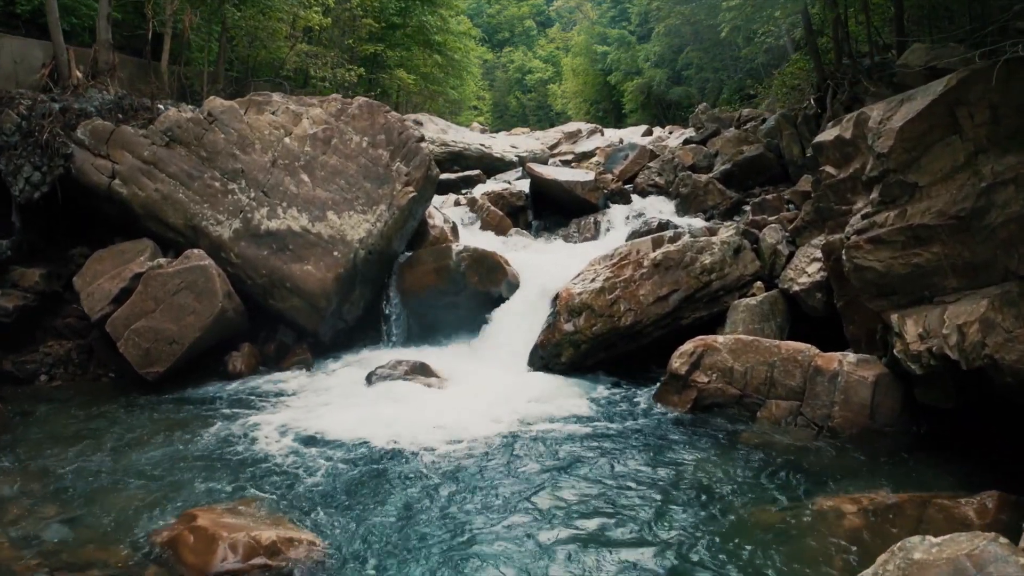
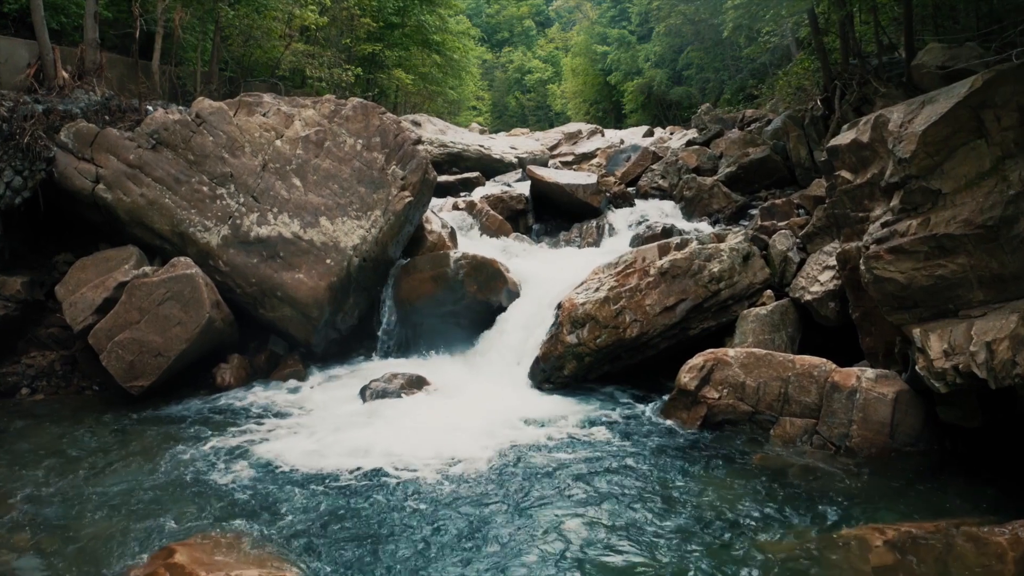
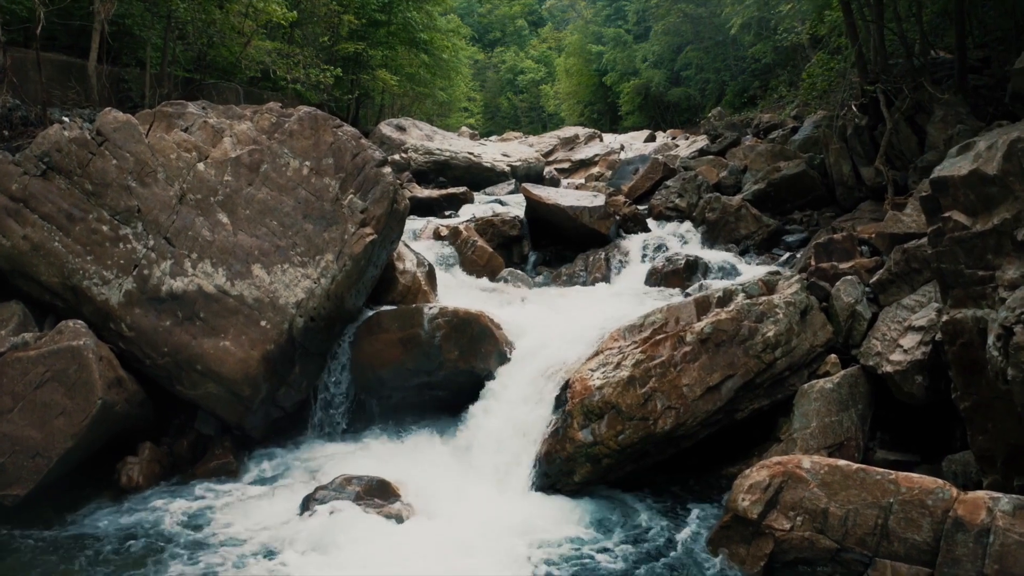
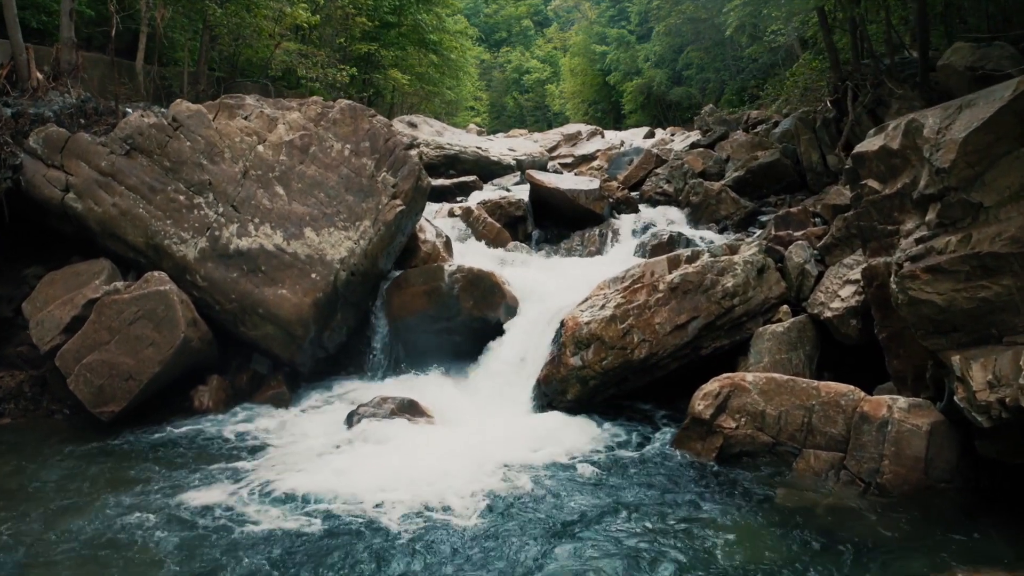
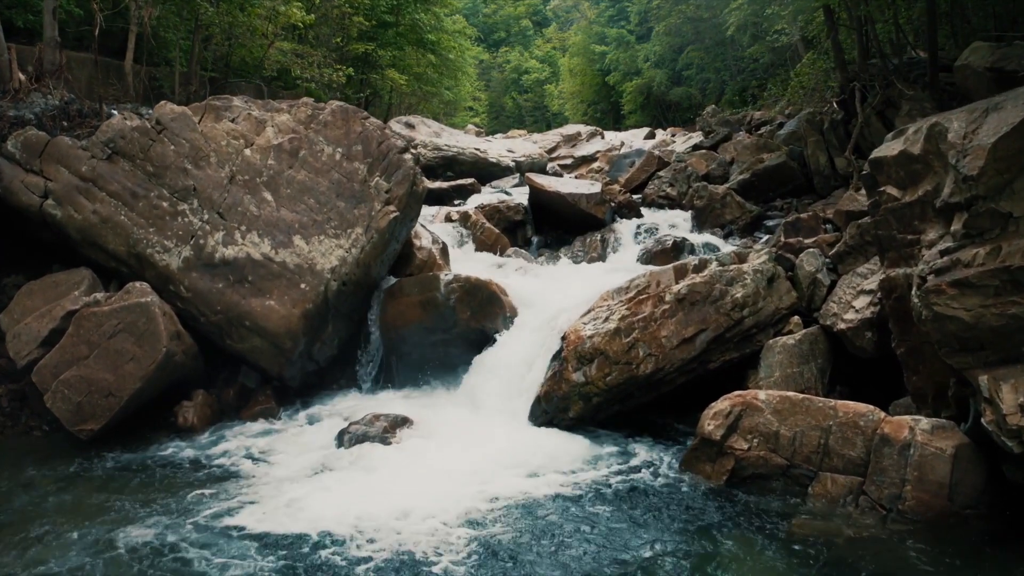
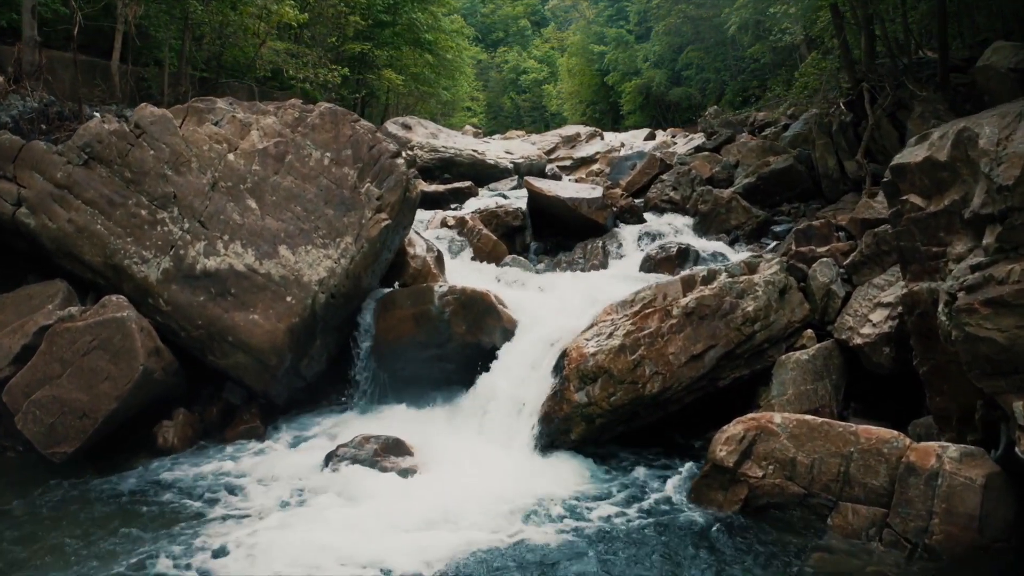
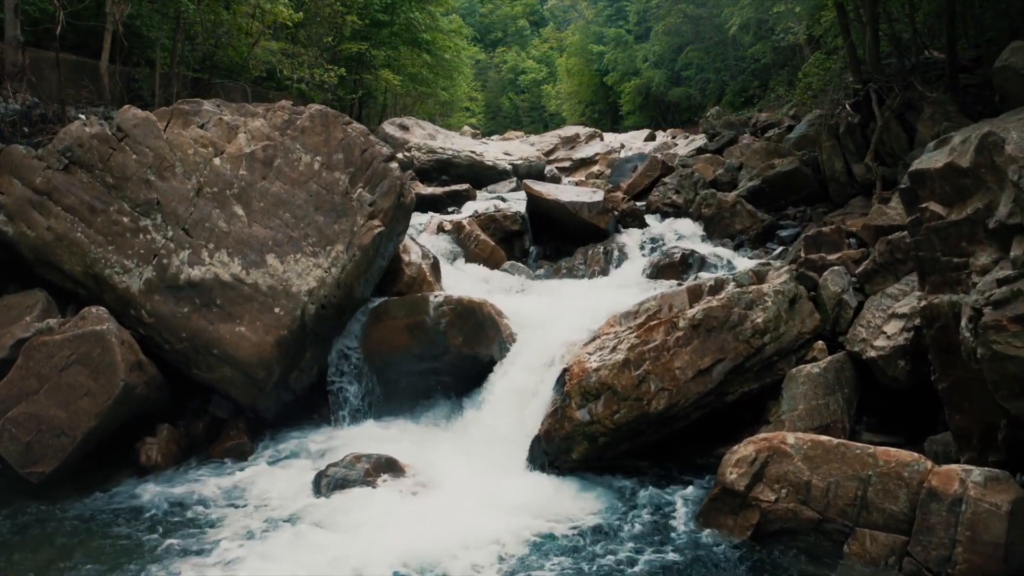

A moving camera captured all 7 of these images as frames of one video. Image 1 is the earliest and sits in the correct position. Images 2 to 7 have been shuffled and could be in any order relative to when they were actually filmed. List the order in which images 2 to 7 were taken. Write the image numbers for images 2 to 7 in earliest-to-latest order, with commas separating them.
2, 4, 5, 6, 7, 3
